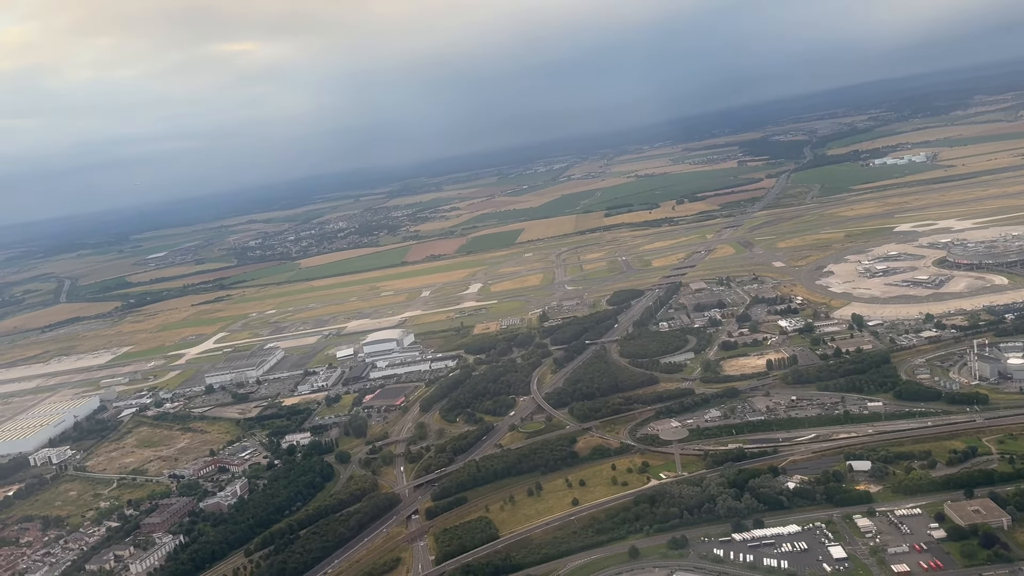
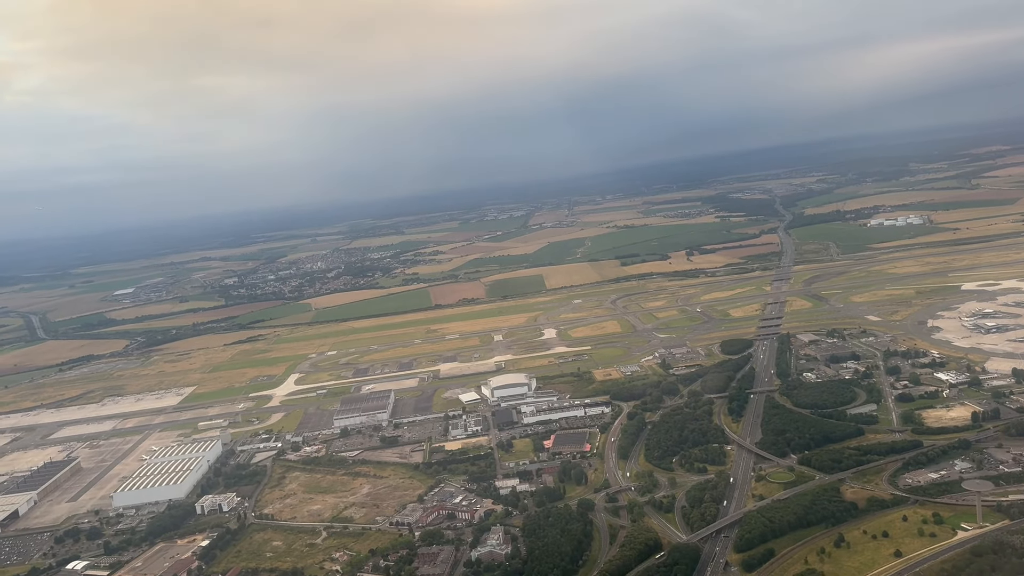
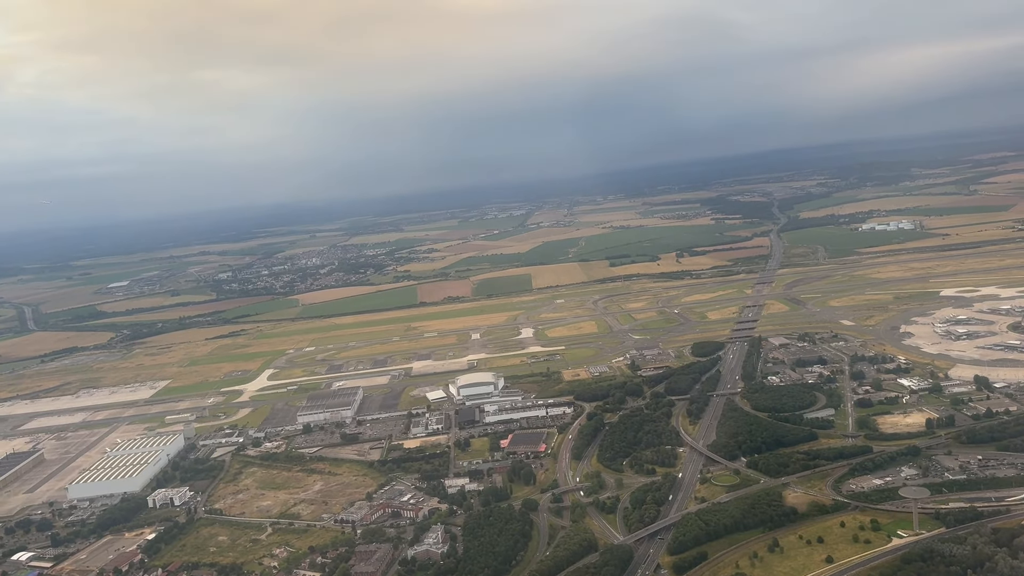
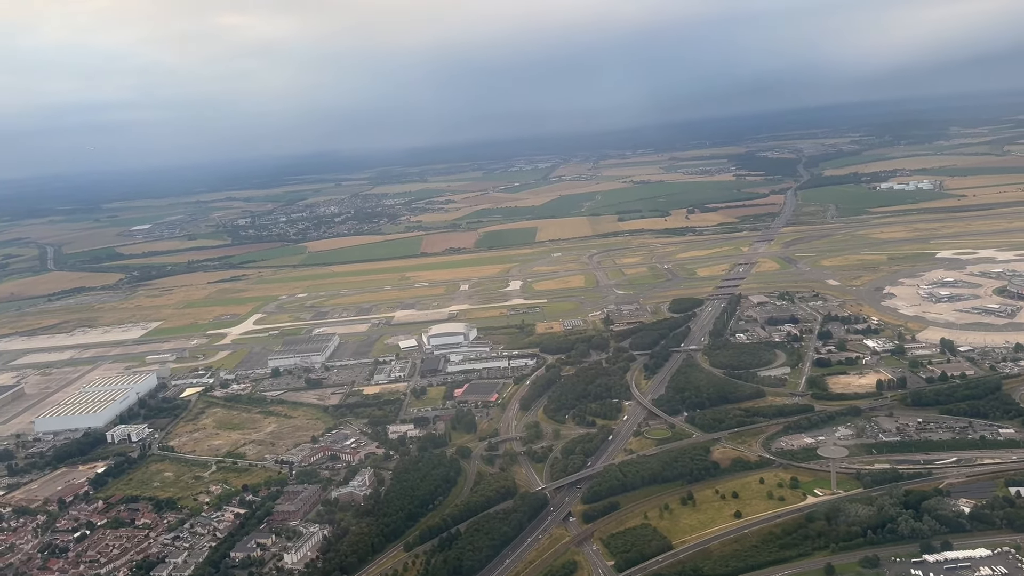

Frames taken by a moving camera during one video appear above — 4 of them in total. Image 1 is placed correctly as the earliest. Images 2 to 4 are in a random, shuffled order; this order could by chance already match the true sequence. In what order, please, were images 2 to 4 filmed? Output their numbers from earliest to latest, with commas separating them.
4, 3, 2
